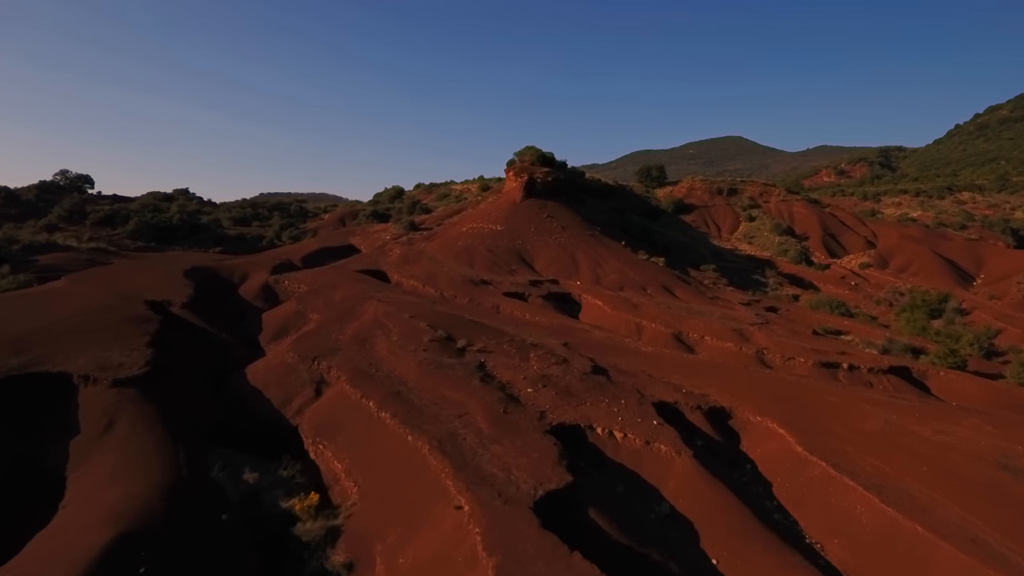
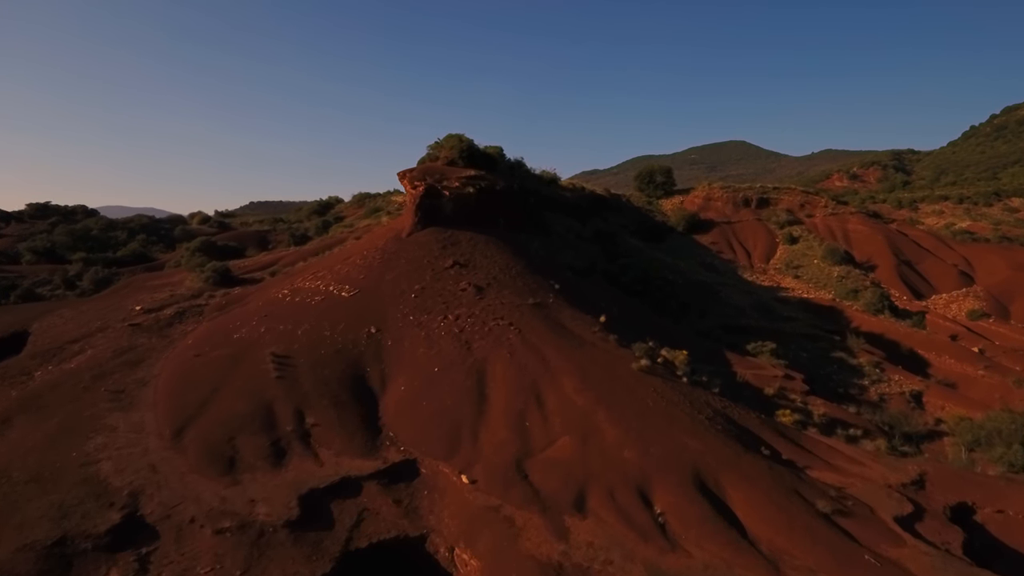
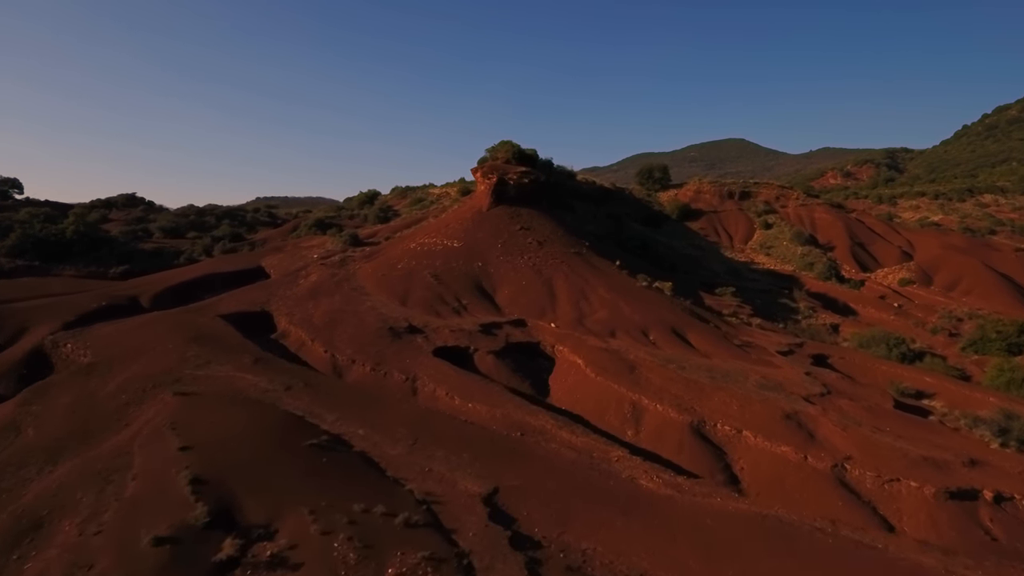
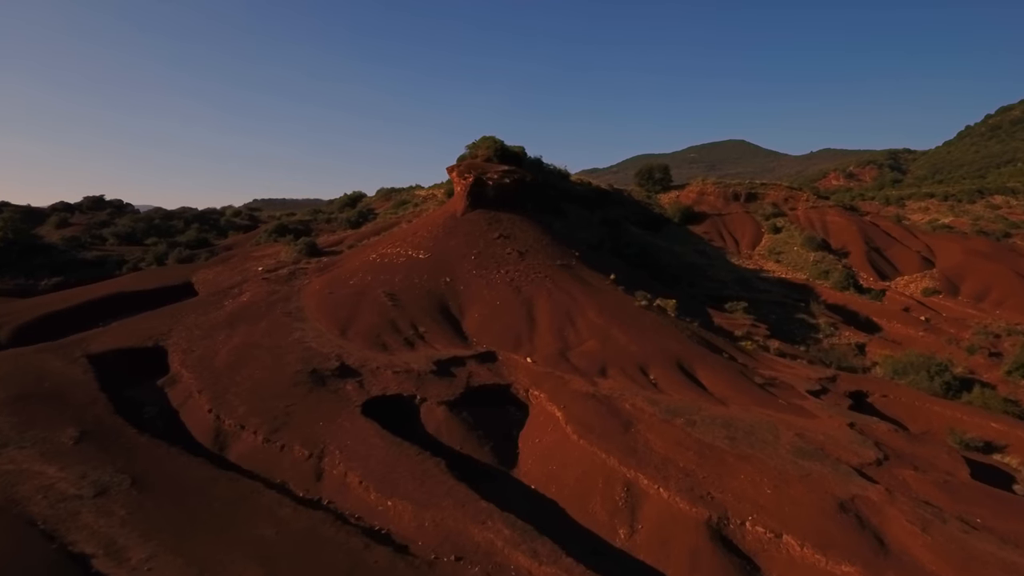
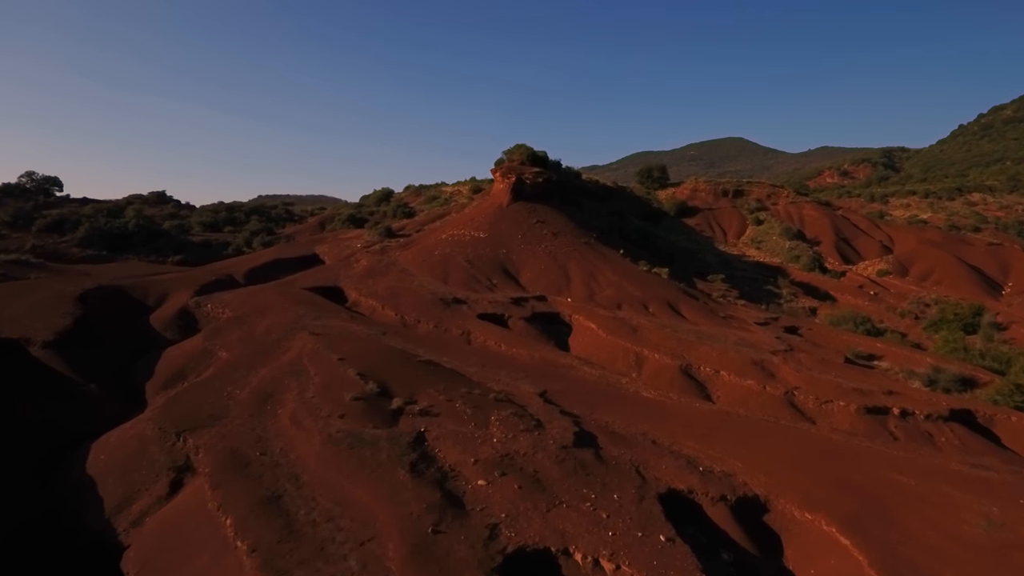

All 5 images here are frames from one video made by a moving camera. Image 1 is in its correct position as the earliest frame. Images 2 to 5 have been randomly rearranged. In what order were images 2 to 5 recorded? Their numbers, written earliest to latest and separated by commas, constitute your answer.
5, 3, 4, 2
